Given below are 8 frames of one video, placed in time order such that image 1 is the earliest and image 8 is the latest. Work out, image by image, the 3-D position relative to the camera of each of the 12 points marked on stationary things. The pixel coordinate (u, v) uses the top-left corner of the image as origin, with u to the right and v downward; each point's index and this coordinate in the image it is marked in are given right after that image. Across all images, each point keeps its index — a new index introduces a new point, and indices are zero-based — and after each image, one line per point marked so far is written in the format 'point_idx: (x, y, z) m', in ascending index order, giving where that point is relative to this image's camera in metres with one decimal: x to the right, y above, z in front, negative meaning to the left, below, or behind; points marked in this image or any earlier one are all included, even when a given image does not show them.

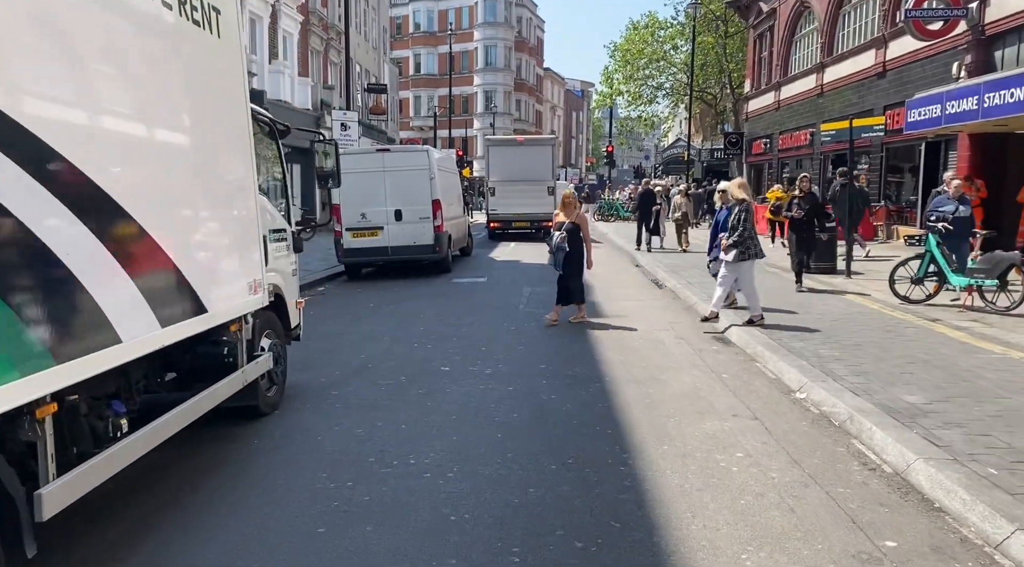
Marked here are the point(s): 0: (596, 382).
0: (+0.7, -0.8, +7.1) m
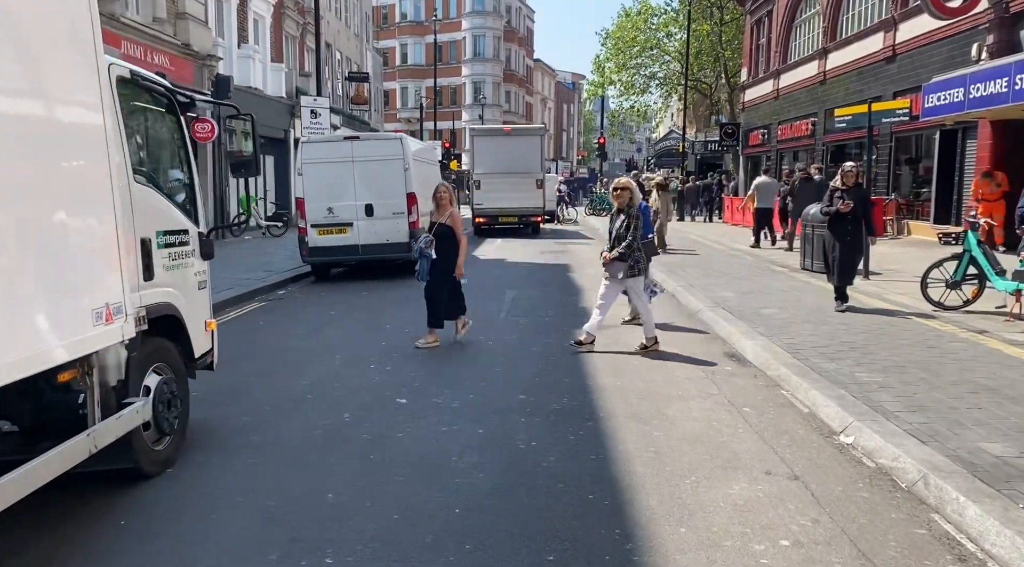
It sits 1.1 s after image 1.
0: (+0.5, -0.9, +5.7) m
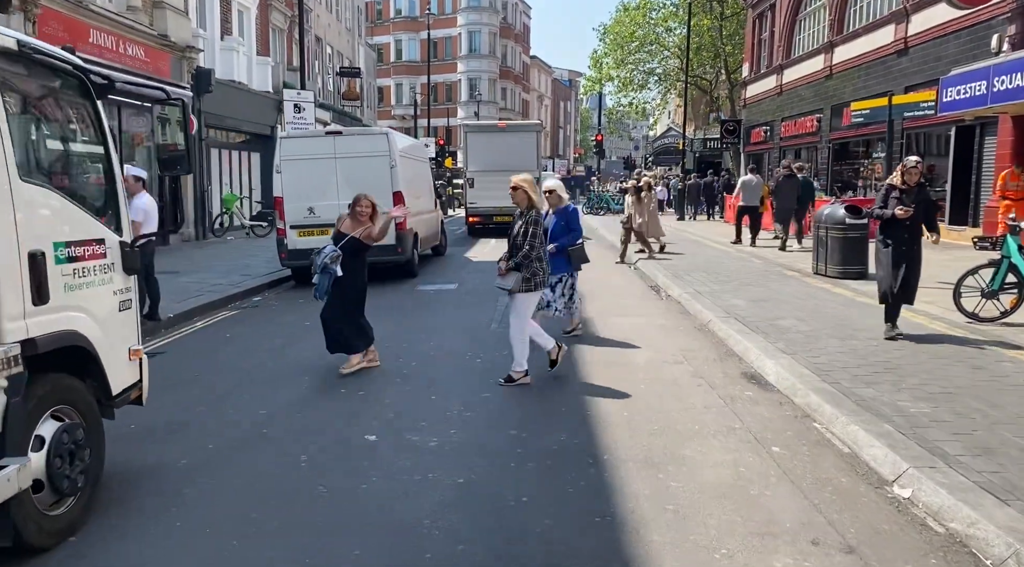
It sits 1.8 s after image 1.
0: (+0.4, -1.0, +4.8) m
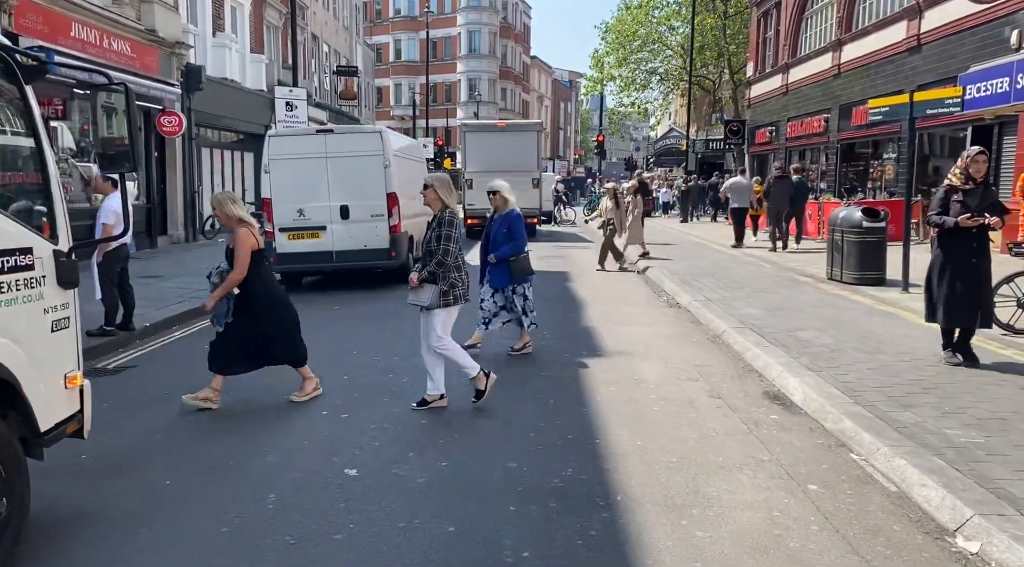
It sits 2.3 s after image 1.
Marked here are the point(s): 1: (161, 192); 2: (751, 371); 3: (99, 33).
0: (+0.4, -1.1, +4.1) m
1: (-8.0, +2.1, +18.8) m
2: (+2.1, -0.8, +7.3) m
3: (-7.6, +4.6, +15.2) m
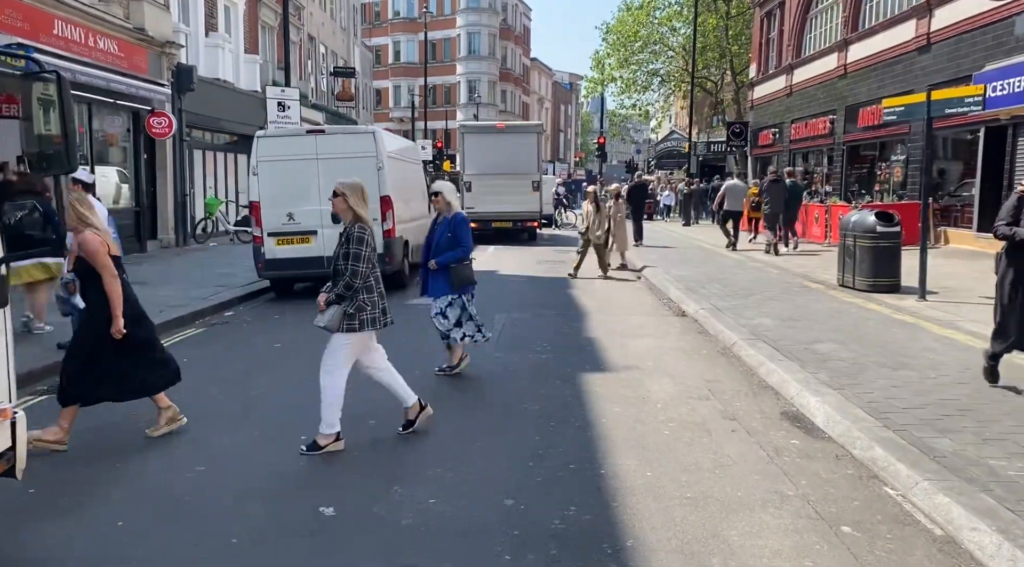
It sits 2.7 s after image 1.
0: (+0.4, -1.2, +3.6) m
1: (-8.0, +2.0, +18.3) m
2: (+2.1, -0.9, +6.8) m
3: (-7.7, +4.5, +14.7) m
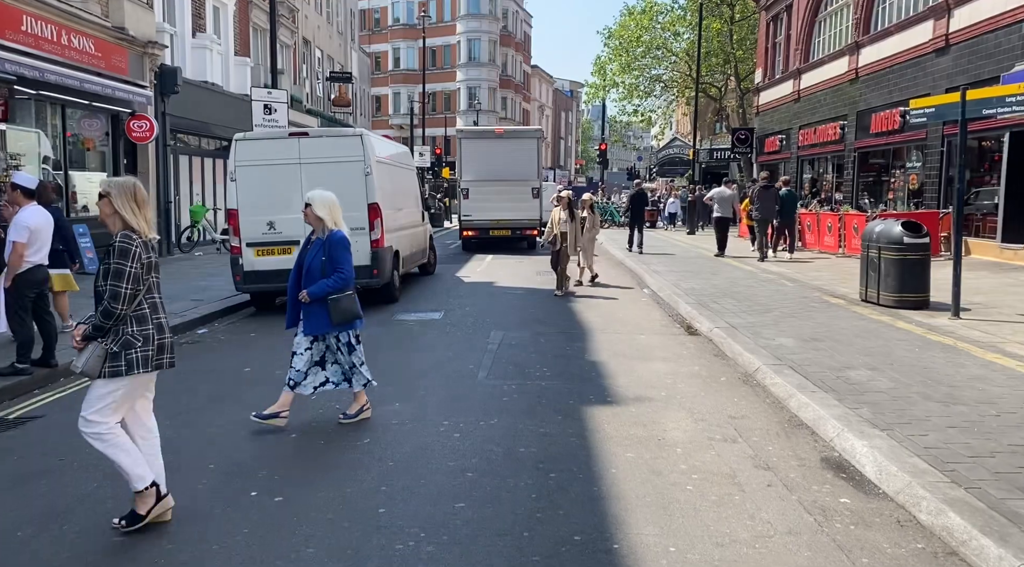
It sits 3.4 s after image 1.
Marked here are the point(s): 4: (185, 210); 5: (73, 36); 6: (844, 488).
0: (+0.4, -1.3, +2.7) m
1: (-8.0, +1.7, +17.4) m
2: (+2.0, -1.0, +5.9) m
3: (-7.7, +4.3, +13.9) m
4: (-7.9, +1.8, +19.9) m
5: (-7.7, +4.3, +14.4) m
6: (+1.9, -1.1, +4.6) m
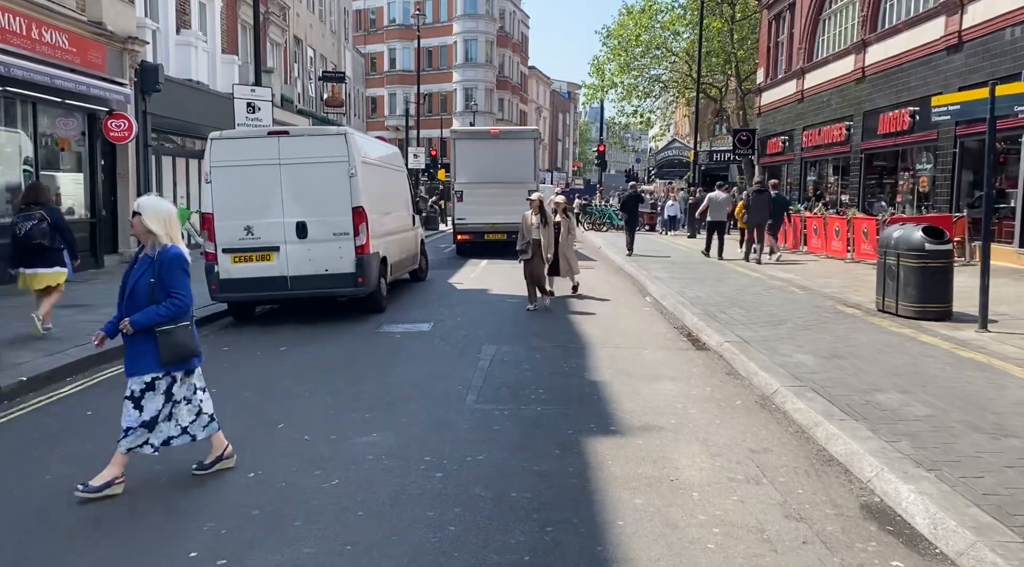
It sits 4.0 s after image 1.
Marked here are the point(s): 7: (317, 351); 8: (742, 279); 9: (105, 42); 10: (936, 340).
0: (+0.3, -1.4, +2.0) m
1: (-8.1, +1.6, +16.7) m
2: (+2.0, -1.1, +5.2) m
3: (-7.8, +4.2, +13.1) m
4: (-8.0, +1.7, +19.2) m
5: (-7.8, +4.2, +13.6) m
6: (+1.8, -1.2, +3.9) m
7: (-2.1, -0.7, +8.9) m
8: (+4.2, +0.1, +15.0) m
9: (-7.8, +4.6, +15.7) m
10: (+4.6, -0.6, +8.9) m
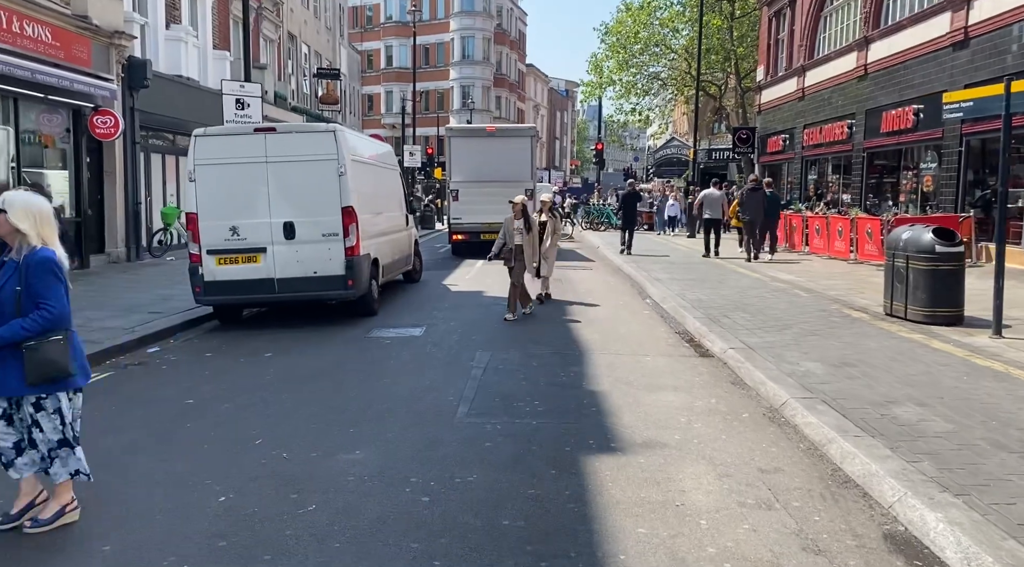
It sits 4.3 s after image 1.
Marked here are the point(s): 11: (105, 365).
0: (+0.3, -1.5, +1.6) m
1: (-8.2, +1.6, +16.3) m
2: (+1.9, -1.2, +4.8) m
3: (-7.8, +4.2, +12.7) m
4: (-8.1, +1.7, +18.8) m
5: (-7.8, +4.2, +13.2) m
6: (+1.8, -1.3, +3.5) m
7: (-2.2, -0.8, +8.6) m
8: (+4.1, 0.0, +14.7) m
9: (-7.8, +4.6, +15.3) m
10: (+4.5, -0.7, +8.5) m
11: (-4.2, -0.8, +8.5) m
